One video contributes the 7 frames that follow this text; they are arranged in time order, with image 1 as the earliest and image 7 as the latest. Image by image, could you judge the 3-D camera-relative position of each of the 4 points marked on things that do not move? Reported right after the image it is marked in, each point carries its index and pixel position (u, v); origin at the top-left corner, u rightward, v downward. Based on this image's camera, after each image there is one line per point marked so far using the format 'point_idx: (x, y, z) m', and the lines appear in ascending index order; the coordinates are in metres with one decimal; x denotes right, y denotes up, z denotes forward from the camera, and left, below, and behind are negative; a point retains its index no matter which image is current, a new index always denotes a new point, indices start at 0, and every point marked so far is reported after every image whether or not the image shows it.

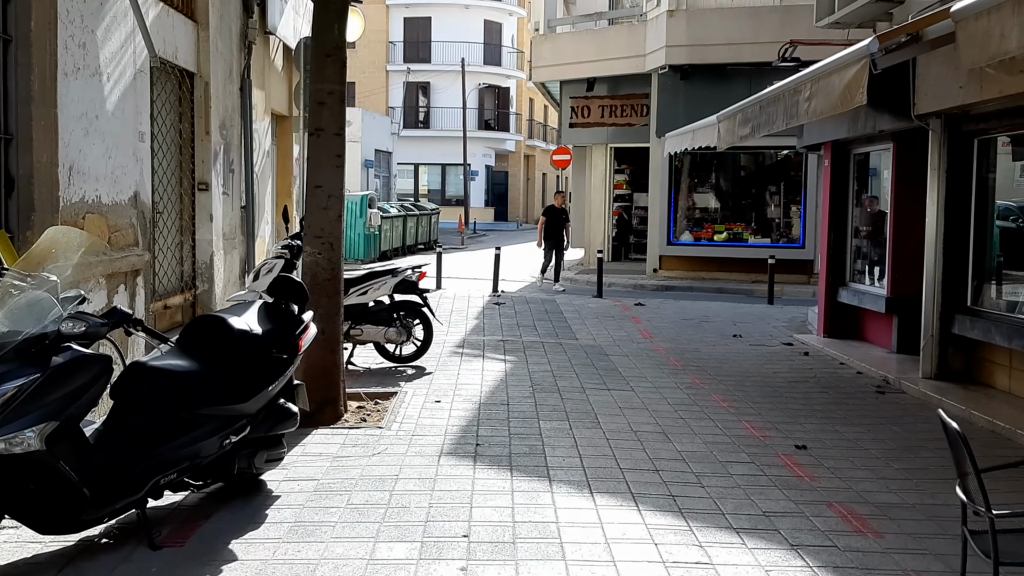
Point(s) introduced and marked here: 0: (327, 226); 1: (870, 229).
0: (-1.5, +0.5, +7.8) m
1: (+4.4, +0.7, +11.9) m
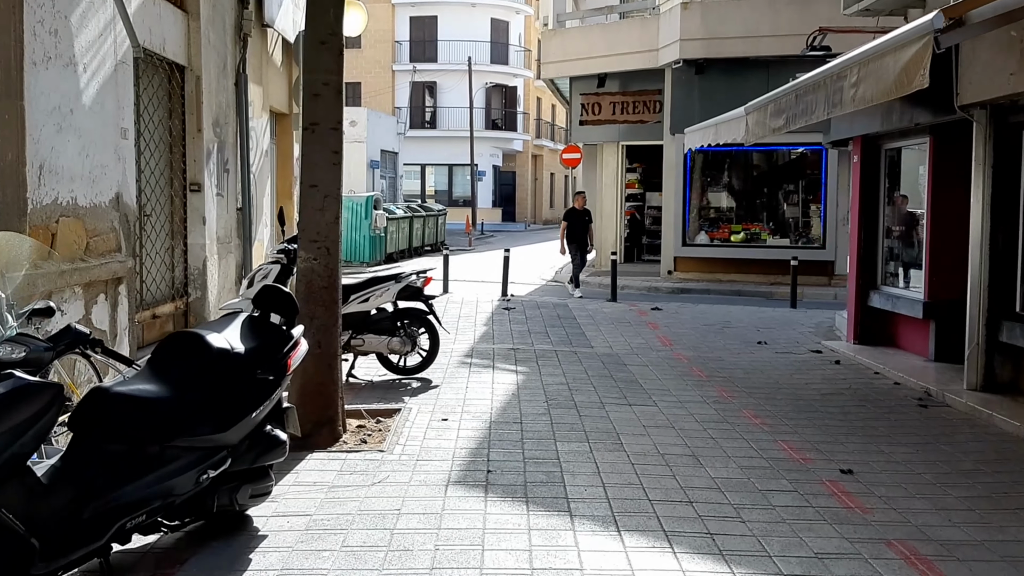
0: (-1.4, +0.4, +7.1) m
1: (+4.5, +0.7, +11.2) m
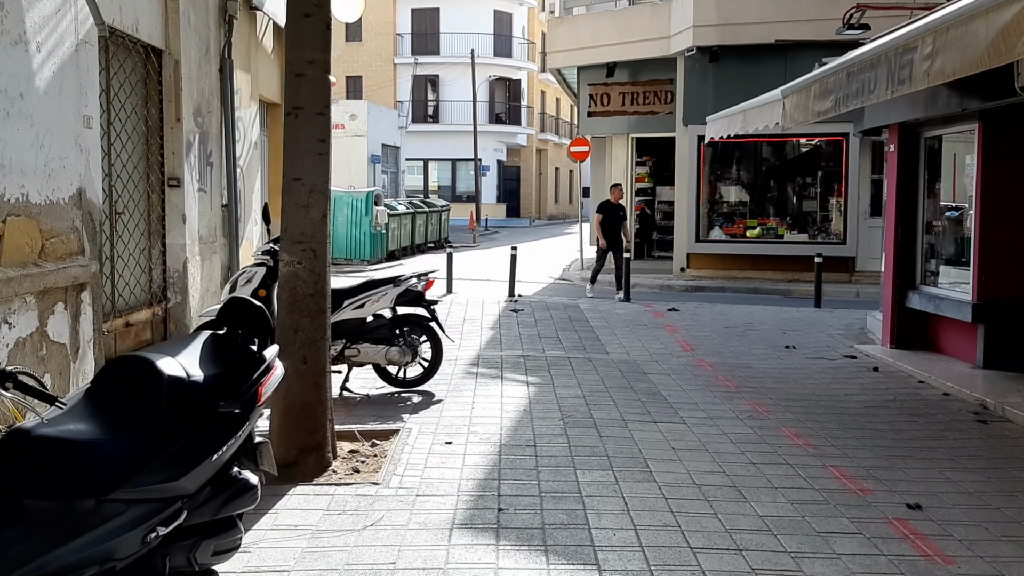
0: (-1.3, +0.4, +6.2) m
1: (+4.6, +0.7, +10.3) m
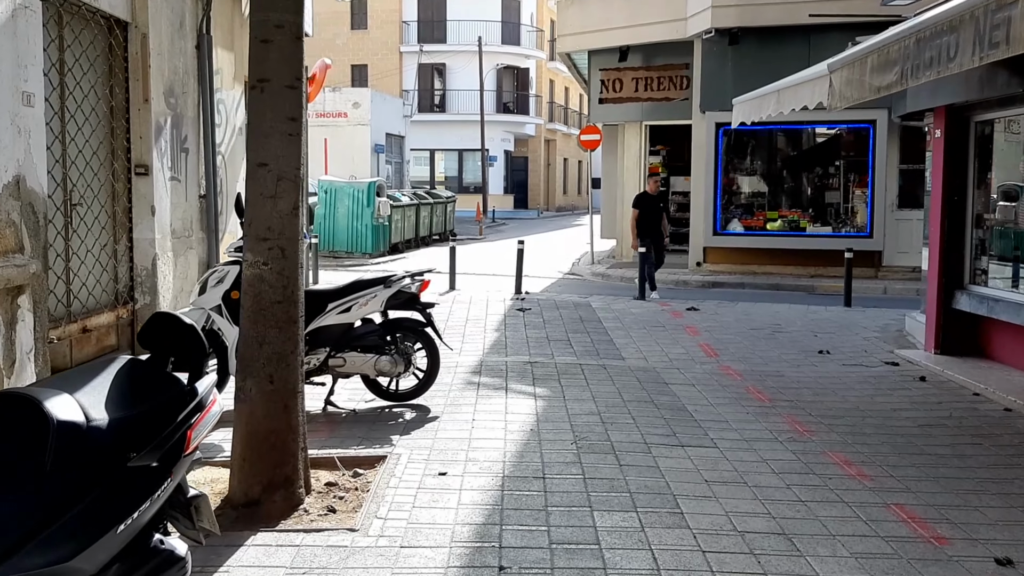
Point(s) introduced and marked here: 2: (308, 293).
0: (-1.3, +0.4, +5.3) m
1: (+4.7, +0.7, +9.3) m
2: (-1.6, 0.0, +7.4) m
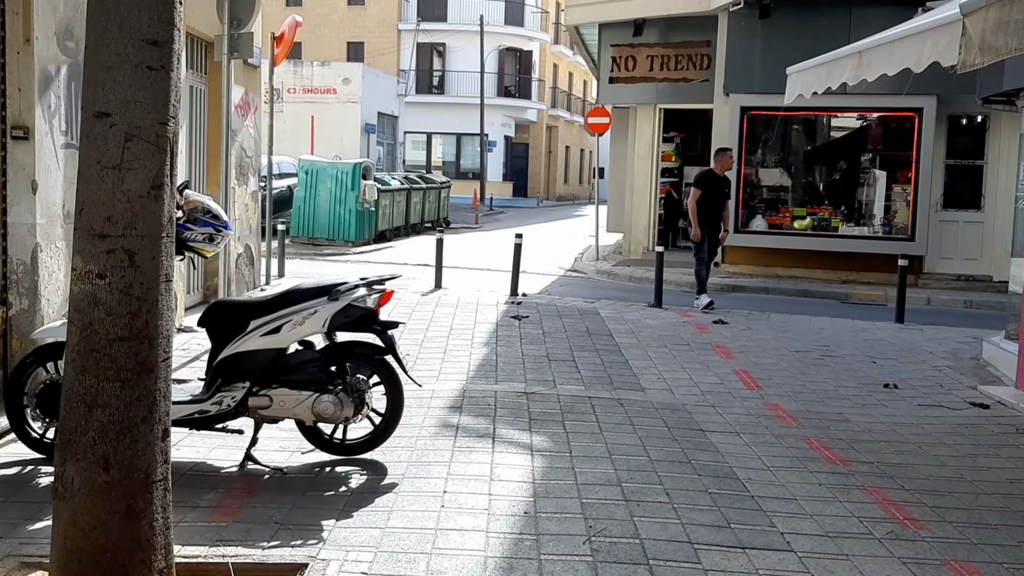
0: (-1.3, +0.3, +3.3) m
1: (+4.6, +0.5, +7.3) m
2: (-1.6, -0.1, +5.4) m
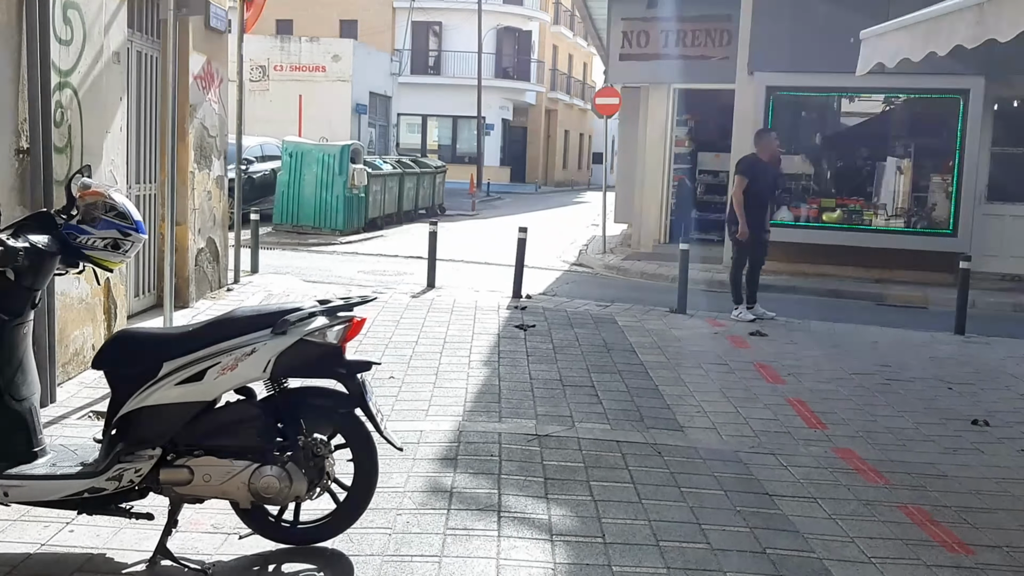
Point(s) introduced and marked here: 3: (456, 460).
0: (-1.2, +0.1, +1.7) m
1: (+4.7, +0.3, +5.8) m
2: (-1.5, -0.2, +3.9) m
3: (-0.3, -0.9, +5.3) m
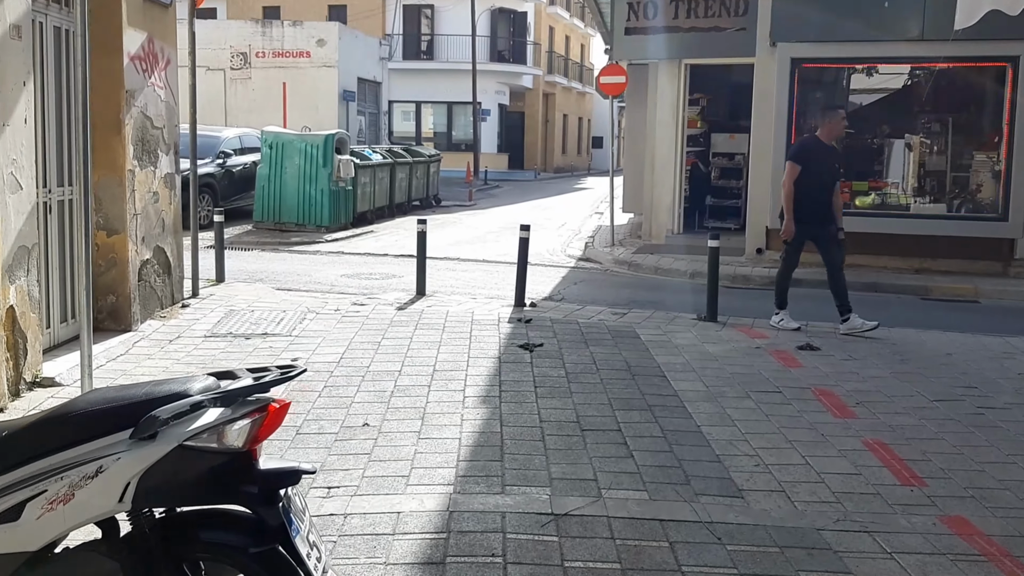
0: (-1.2, -0.1, +0.3) m
1: (+4.7, +0.3, +4.4) m
2: (-1.5, -0.4, +2.5) m
3: (-0.3, -1.1, +3.8) m
